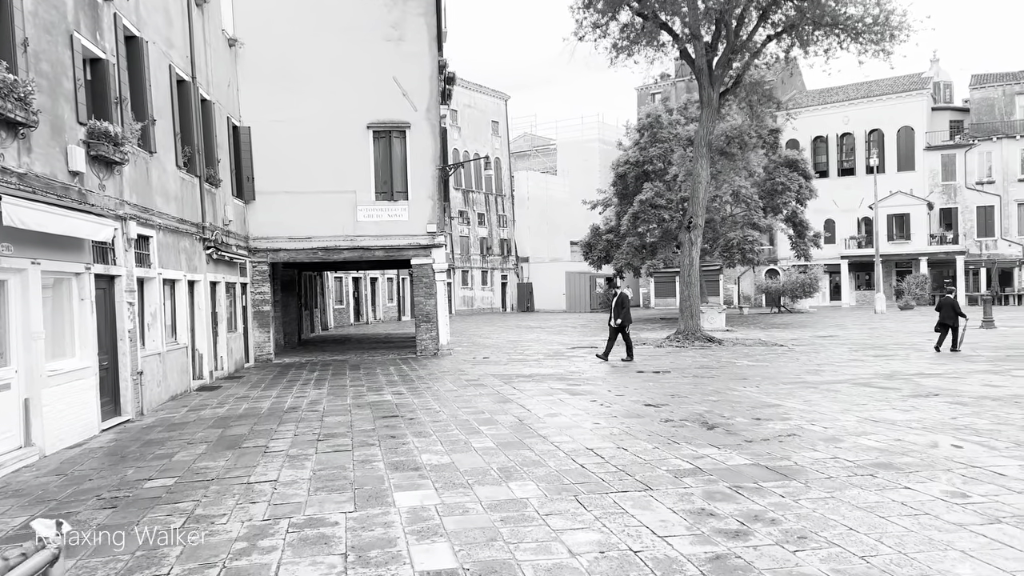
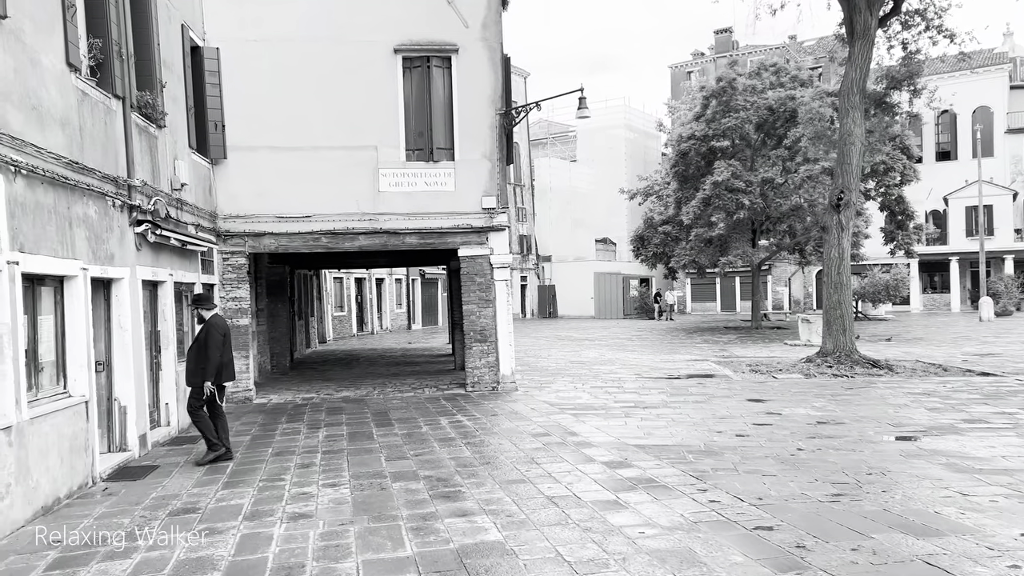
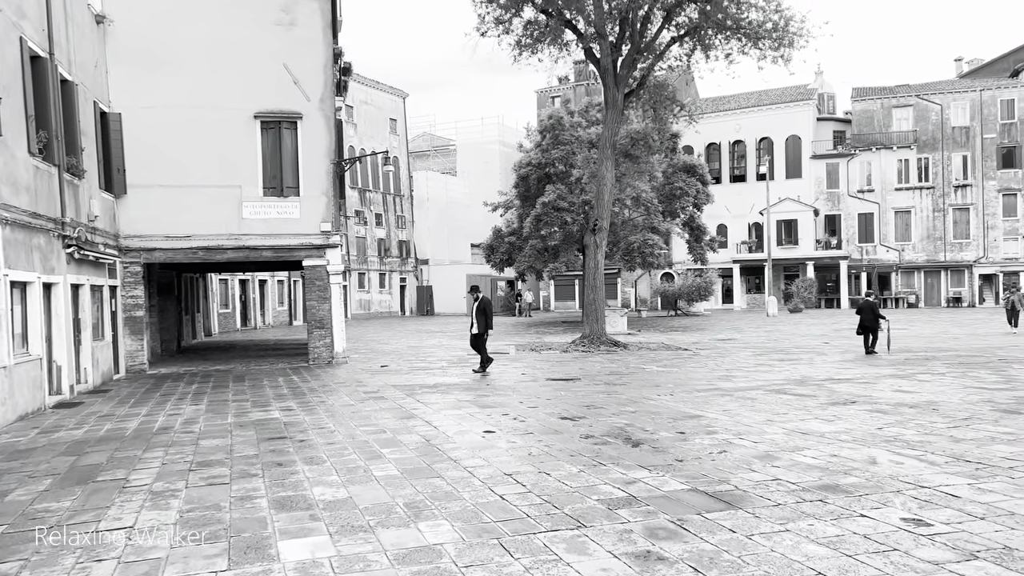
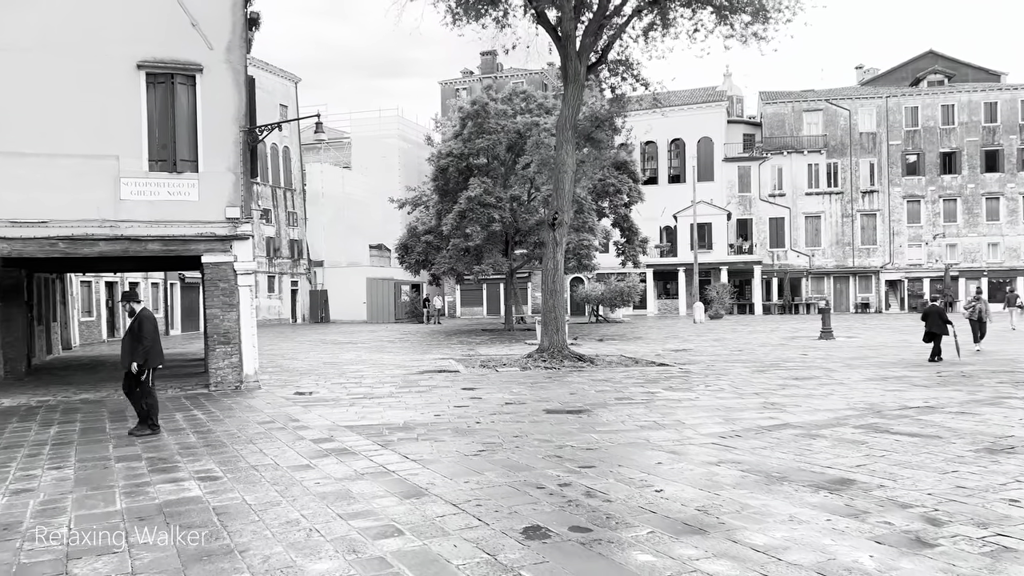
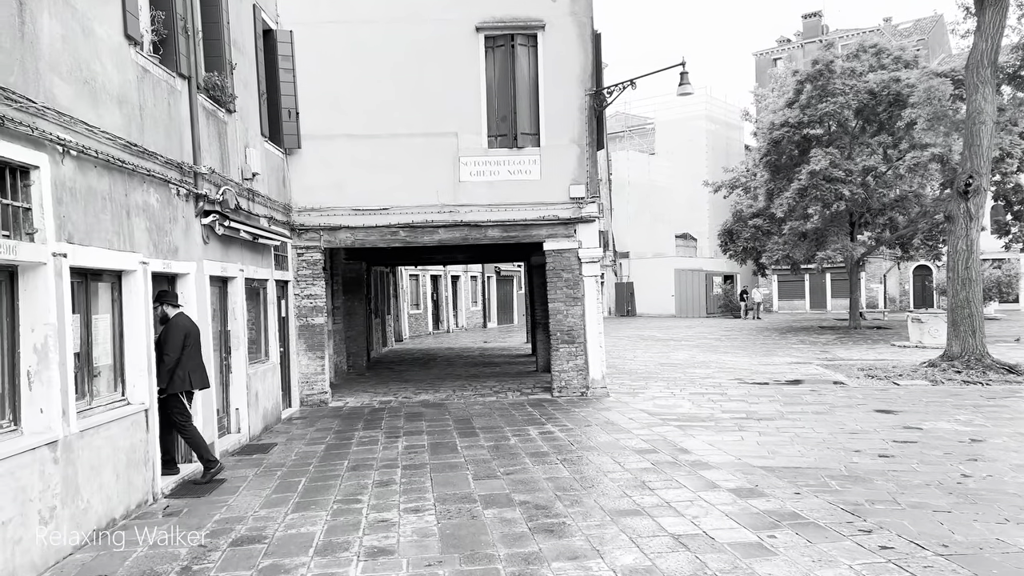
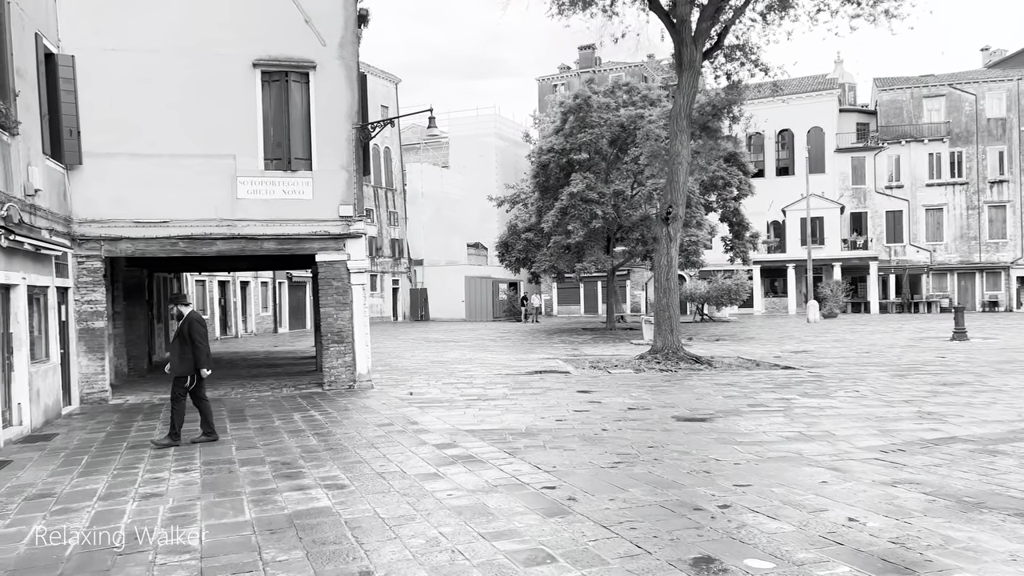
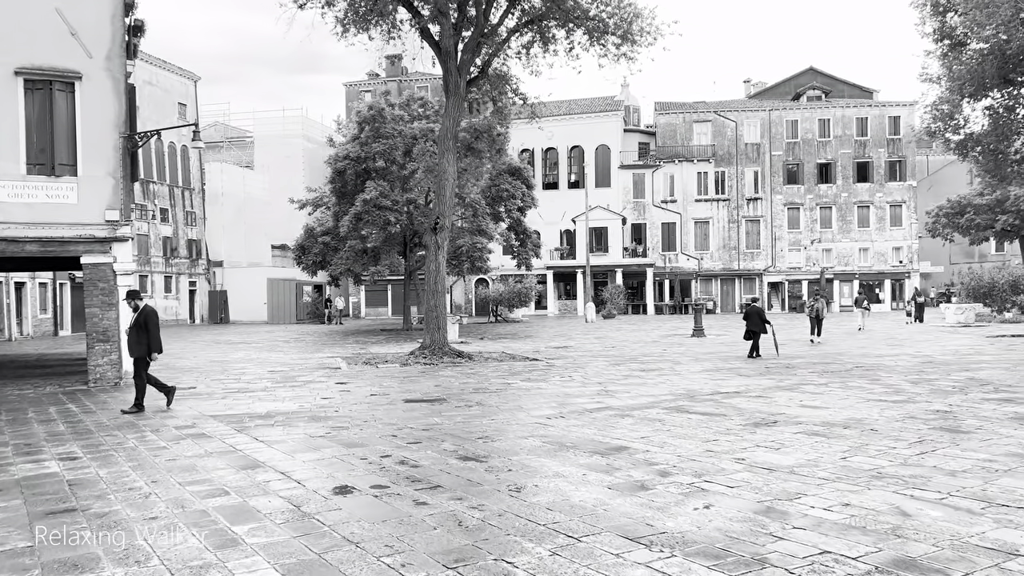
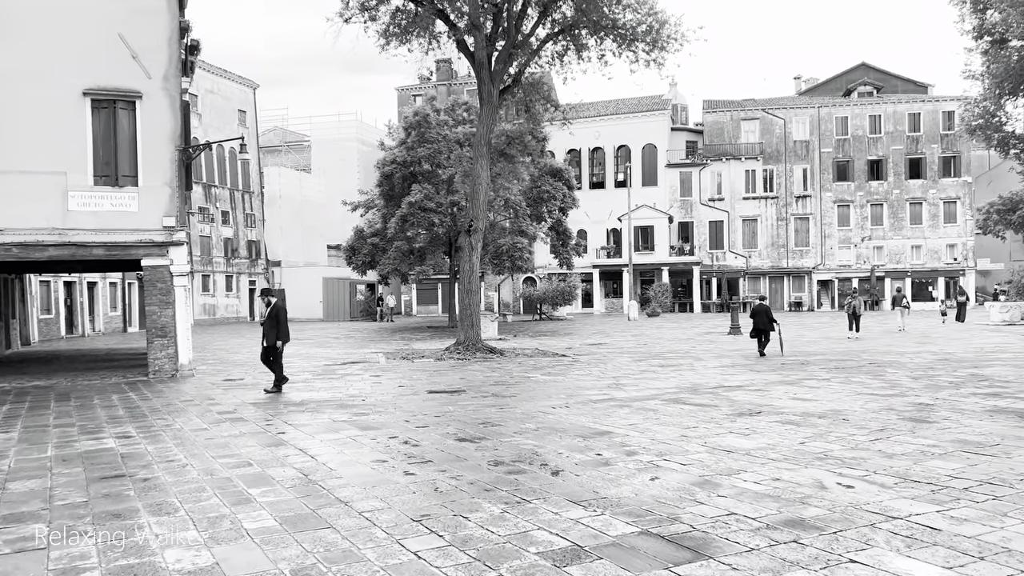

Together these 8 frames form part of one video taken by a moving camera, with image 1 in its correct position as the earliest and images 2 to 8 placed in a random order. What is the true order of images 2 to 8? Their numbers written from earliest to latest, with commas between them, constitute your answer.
3, 8, 7, 4, 6, 2, 5
